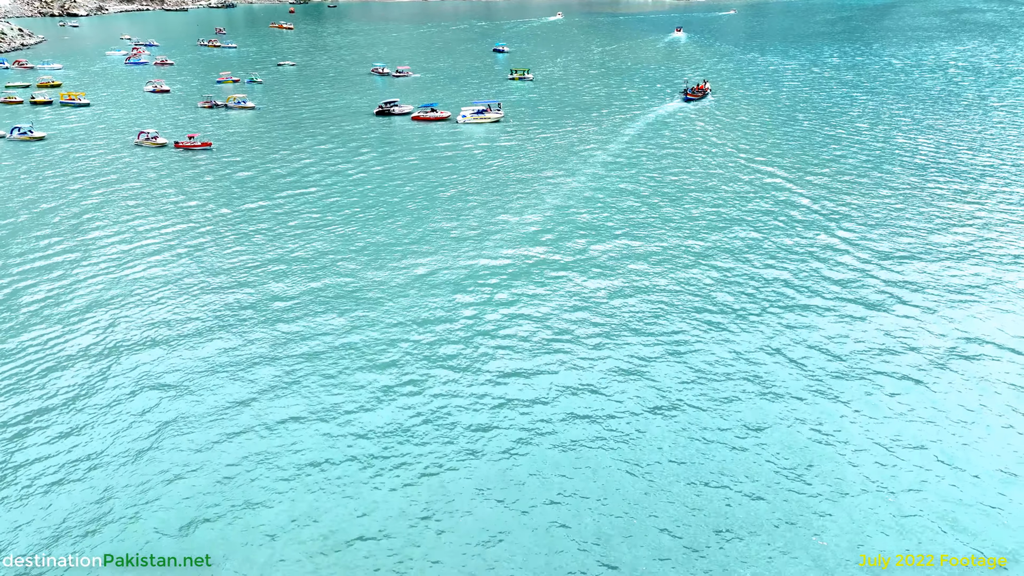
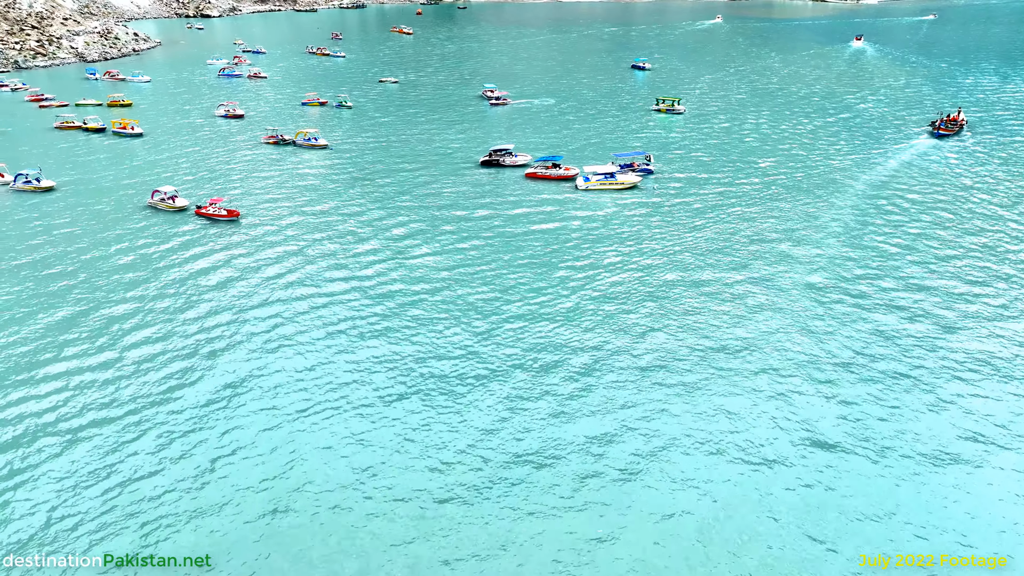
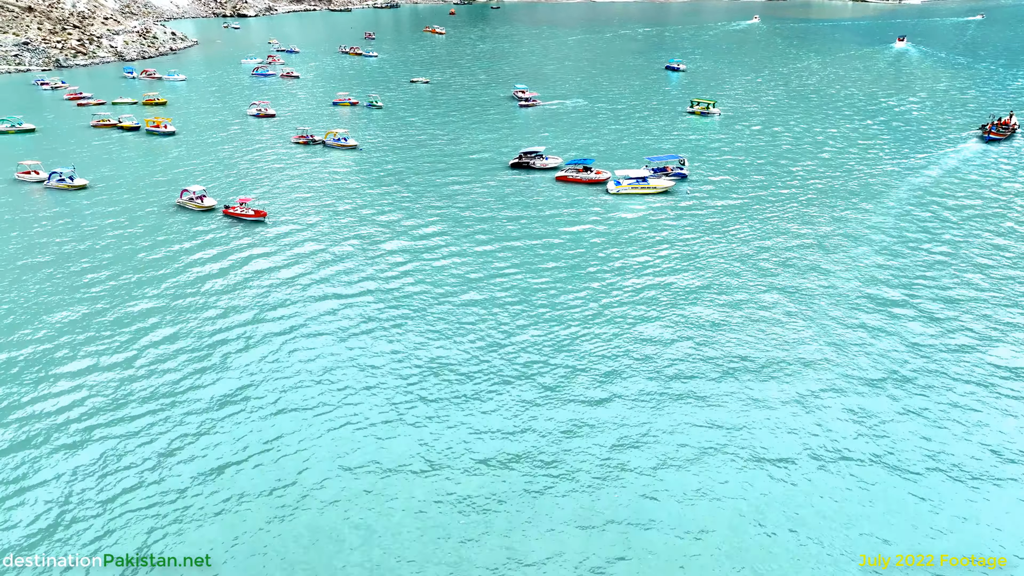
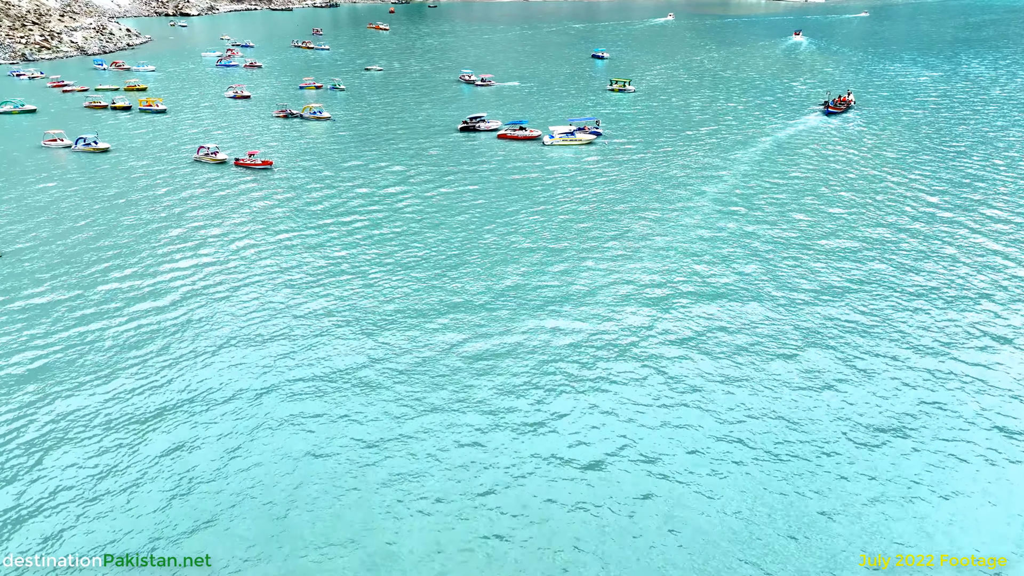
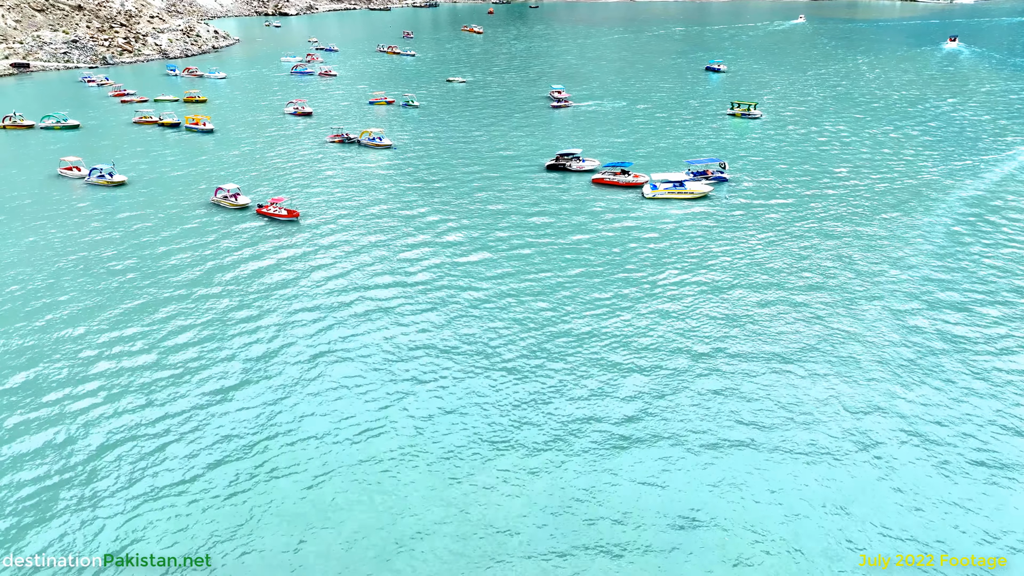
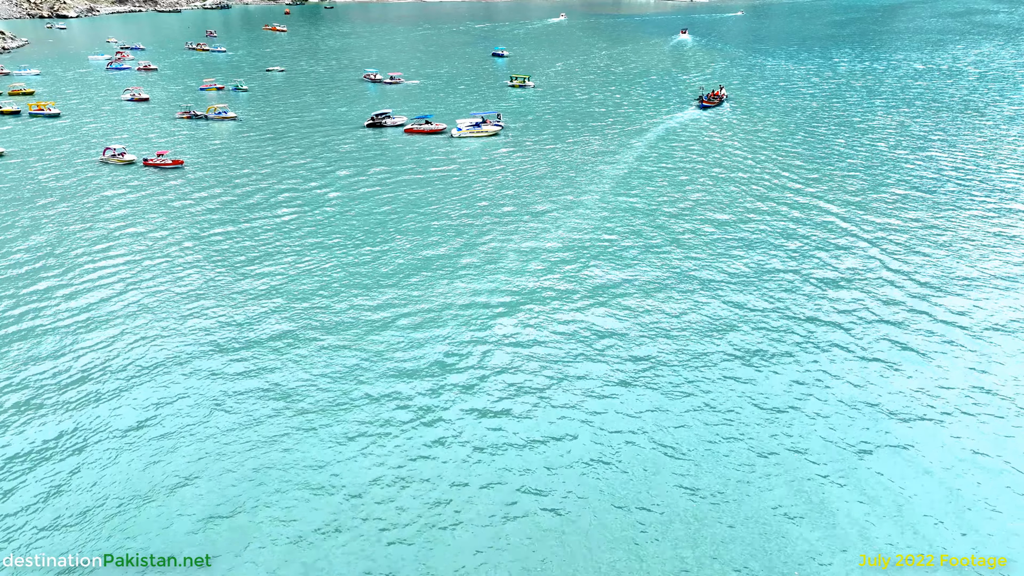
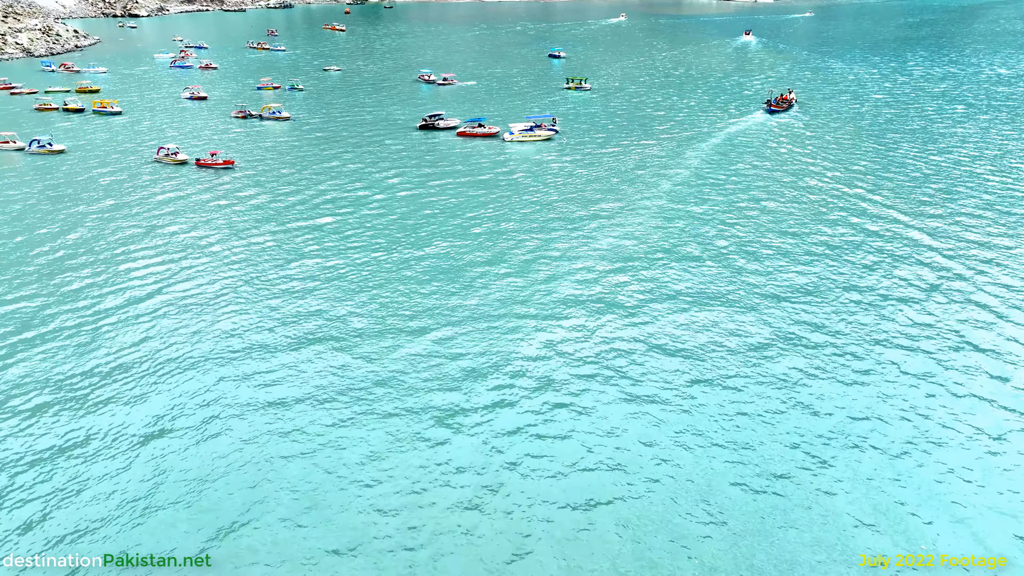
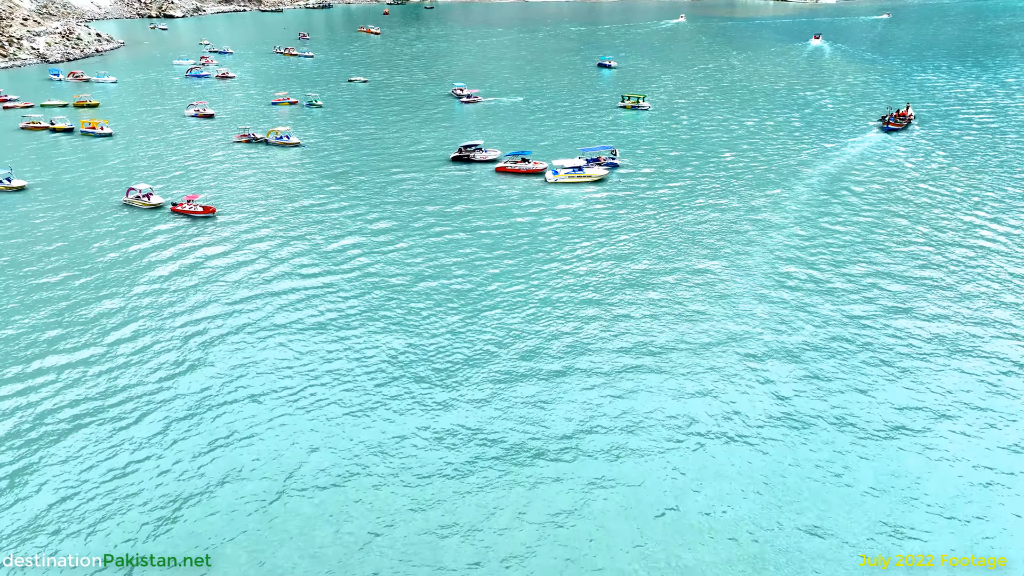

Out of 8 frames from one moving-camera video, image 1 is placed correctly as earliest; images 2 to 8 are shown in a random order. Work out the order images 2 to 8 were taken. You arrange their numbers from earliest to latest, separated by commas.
6, 7, 4, 8, 2, 3, 5
